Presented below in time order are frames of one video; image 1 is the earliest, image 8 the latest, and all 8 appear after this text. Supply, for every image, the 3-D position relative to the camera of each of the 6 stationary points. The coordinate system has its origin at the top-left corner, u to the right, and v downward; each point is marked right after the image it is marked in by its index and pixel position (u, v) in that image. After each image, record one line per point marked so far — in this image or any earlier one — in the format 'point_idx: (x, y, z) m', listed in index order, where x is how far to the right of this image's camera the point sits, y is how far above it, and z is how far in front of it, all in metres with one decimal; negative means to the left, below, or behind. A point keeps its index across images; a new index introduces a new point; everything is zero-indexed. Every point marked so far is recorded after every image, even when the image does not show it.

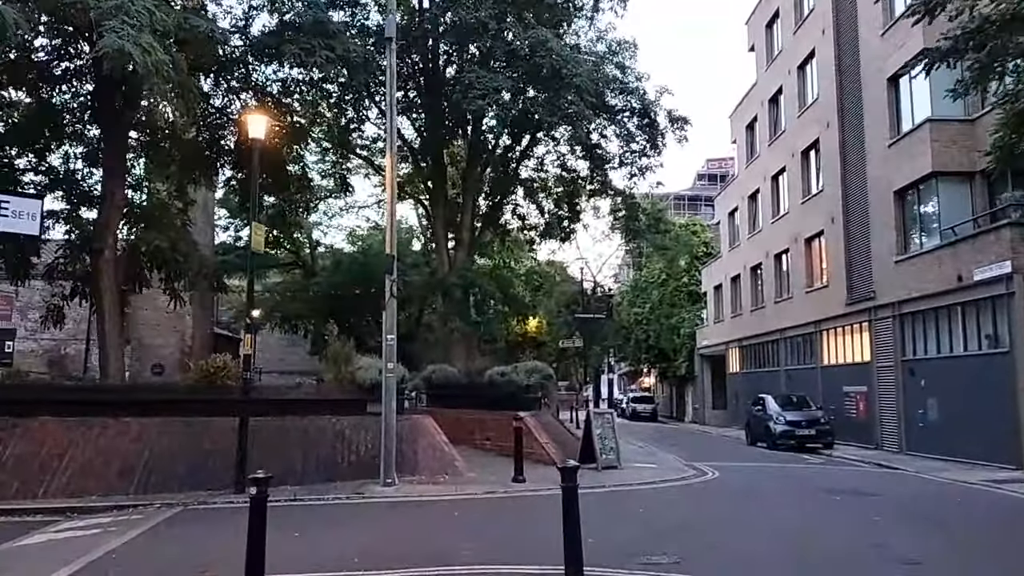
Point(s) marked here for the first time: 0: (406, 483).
0: (-1.7, -3.1, +13.9) m
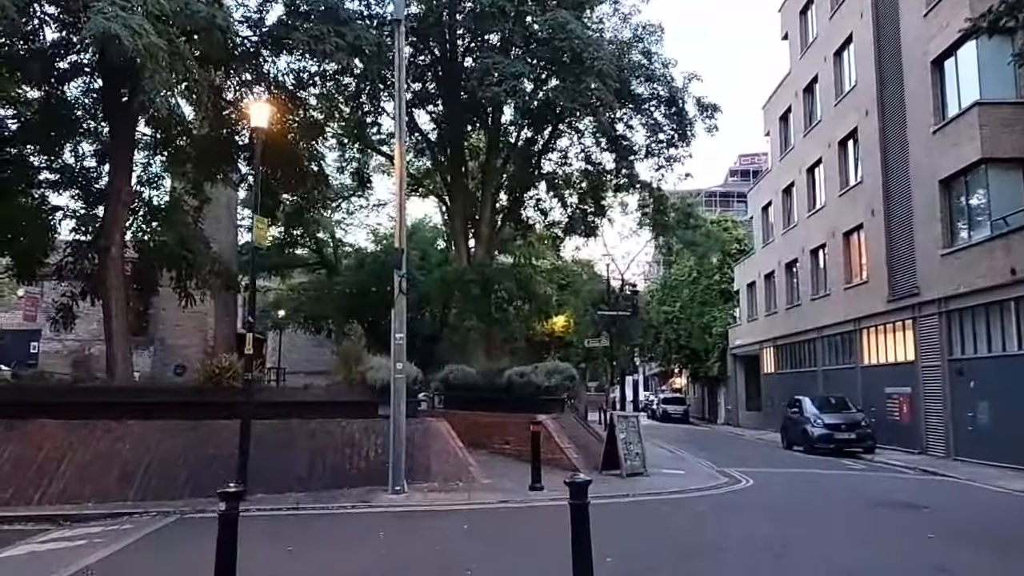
0: (-1.4, -3.1, +13.1) m
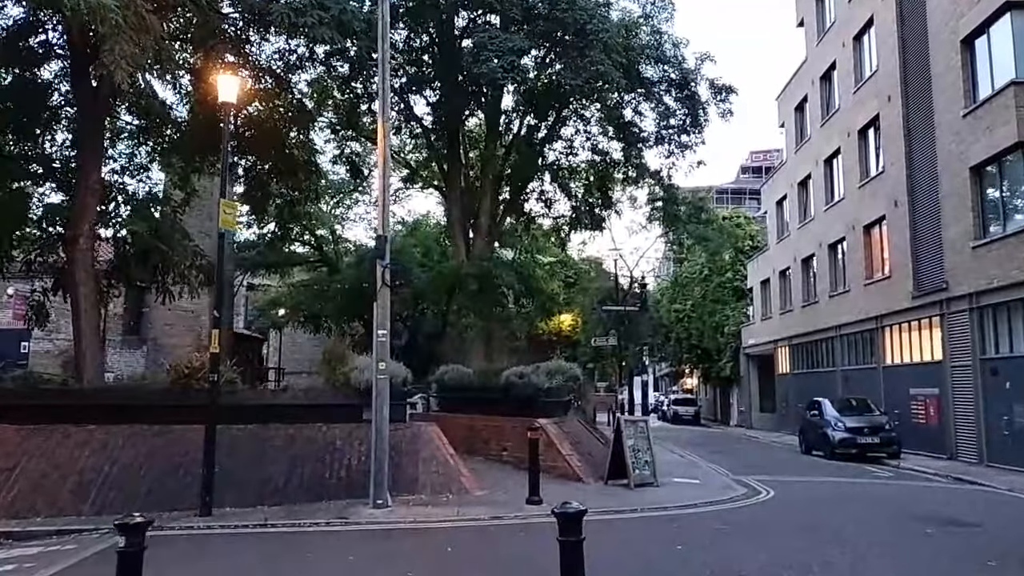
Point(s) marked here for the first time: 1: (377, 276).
0: (-1.5, -2.9, +11.8) m
1: (-2.0, +0.2, +12.7) m
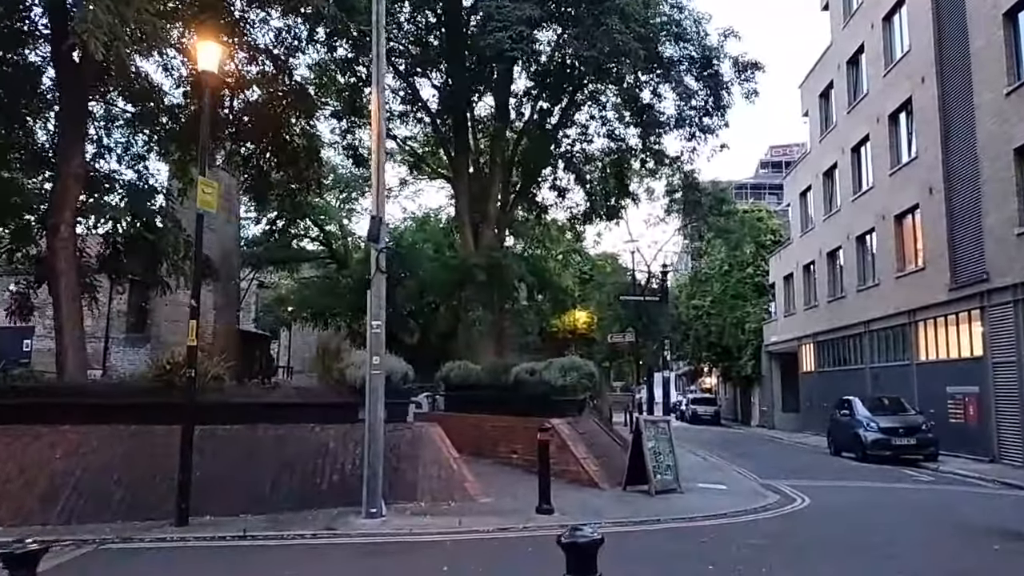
0: (-1.4, -2.8, +10.7) m
1: (-1.9, +0.4, +11.6) m
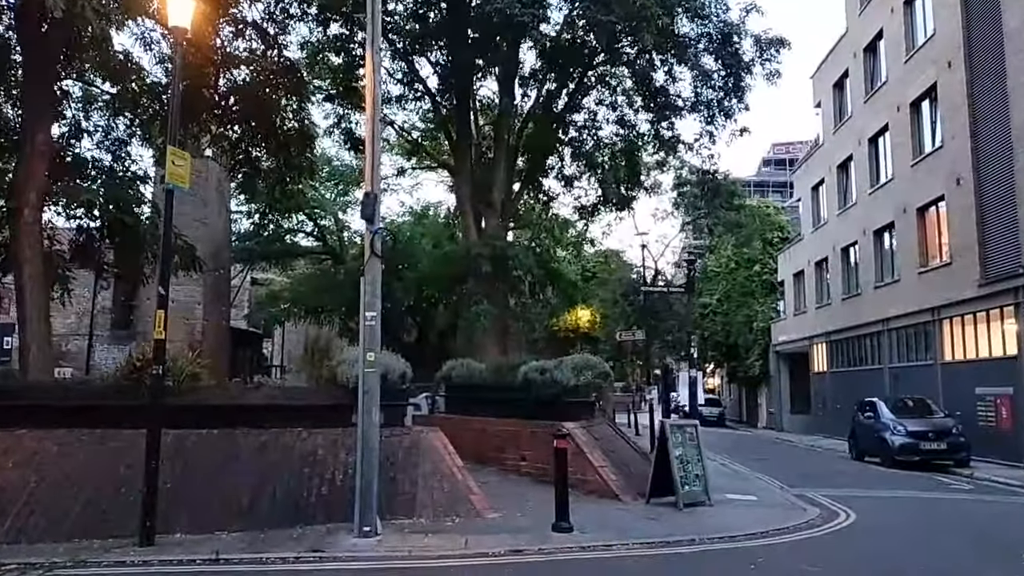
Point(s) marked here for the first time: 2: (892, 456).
0: (-1.2, -2.6, +9.5) m
1: (-1.8, +0.5, +10.4) m
2: (+8.6, -3.8, +19.7) m
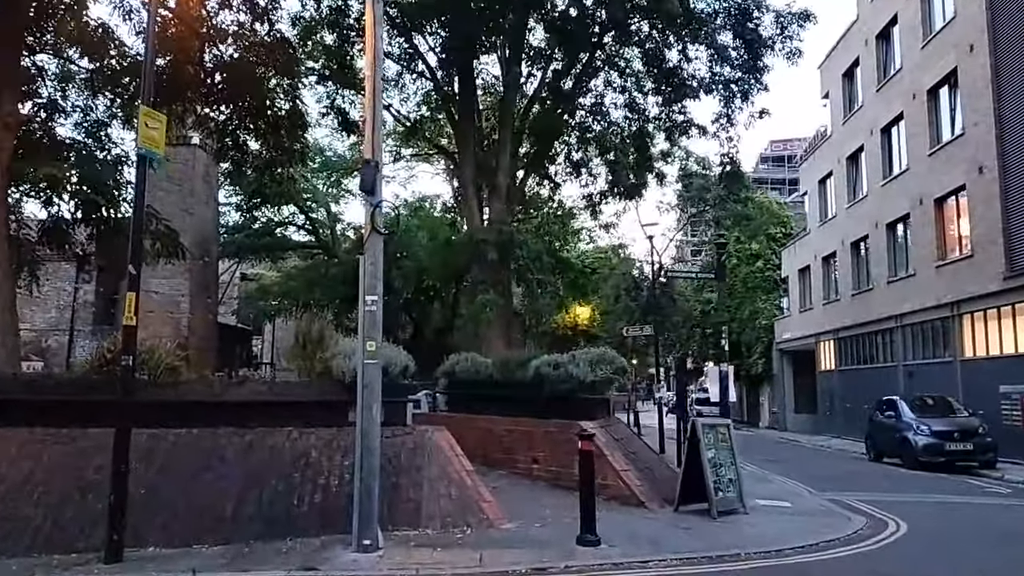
0: (-1.1, -2.4, +8.4) m
1: (-1.6, +0.7, +9.3) m
2: (+8.6, -3.6, +18.7) m
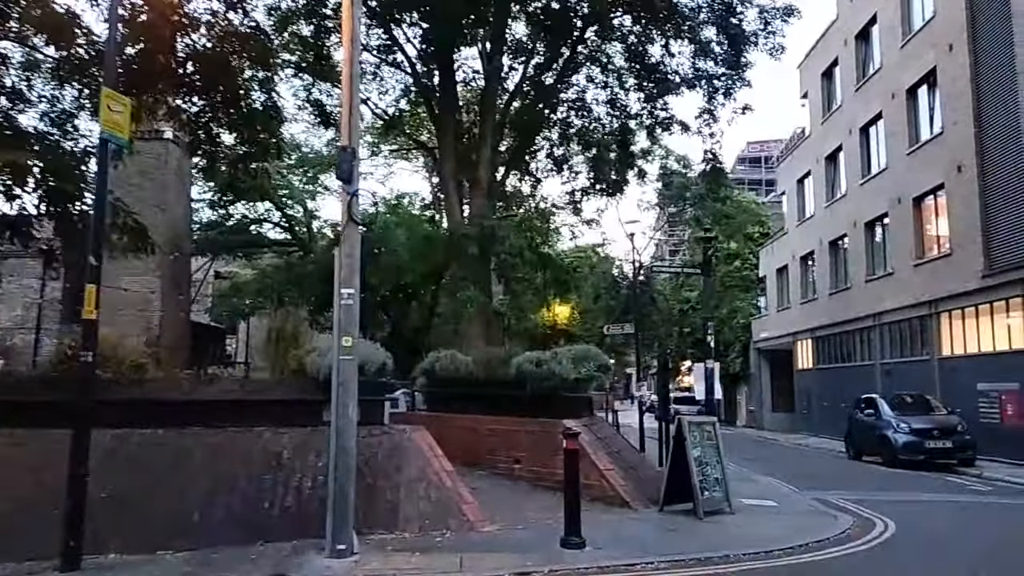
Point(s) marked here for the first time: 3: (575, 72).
0: (-1.2, -2.4, +8.1) m
1: (-1.8, +0.8, +8.9) m
2: (+8.2, -3.6, +18.6) m
3: (+1.3, +4.5, +18.1) m
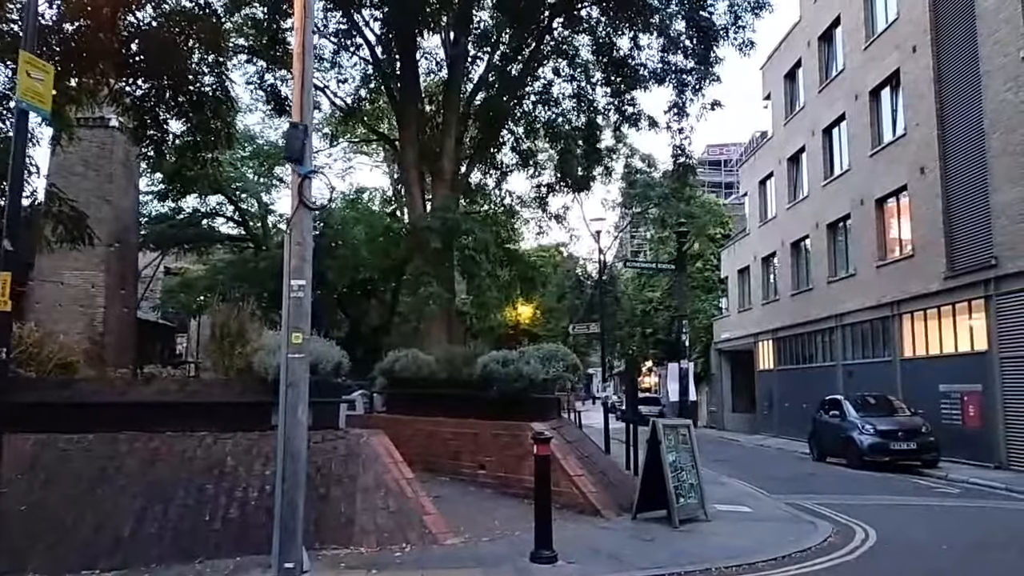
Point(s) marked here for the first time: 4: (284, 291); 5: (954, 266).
0: (-1.5, -2.3, +7.4) m
1: (-2.1, +0.9, +8.2) m
2: (+7.4, -3.6, +18.4) m
3: (+0.6, +4.6, +17.5) m
4: (-2.0, -0.1, +7.7) m
5: (+10.1, +0.5, +19.8) m
